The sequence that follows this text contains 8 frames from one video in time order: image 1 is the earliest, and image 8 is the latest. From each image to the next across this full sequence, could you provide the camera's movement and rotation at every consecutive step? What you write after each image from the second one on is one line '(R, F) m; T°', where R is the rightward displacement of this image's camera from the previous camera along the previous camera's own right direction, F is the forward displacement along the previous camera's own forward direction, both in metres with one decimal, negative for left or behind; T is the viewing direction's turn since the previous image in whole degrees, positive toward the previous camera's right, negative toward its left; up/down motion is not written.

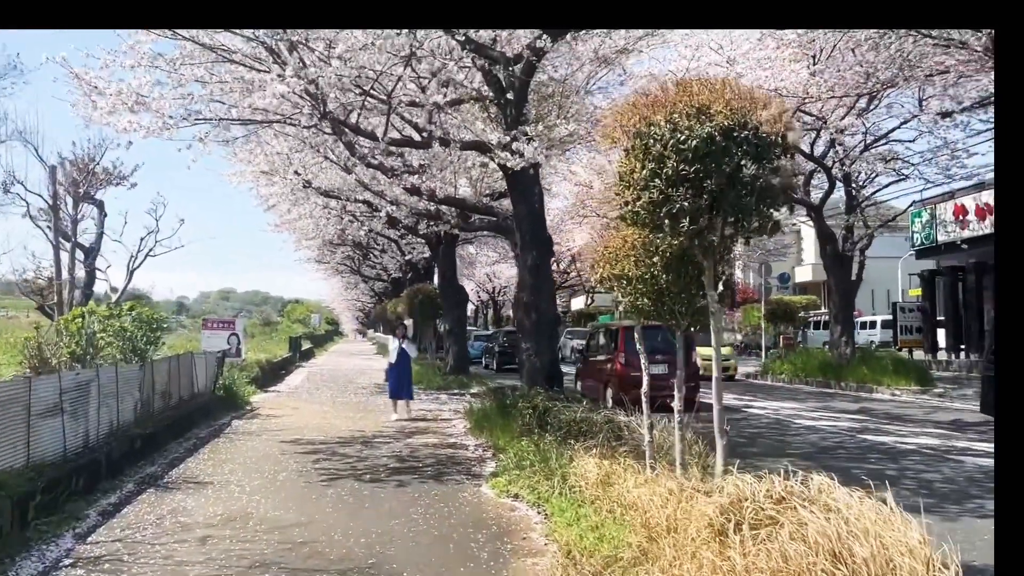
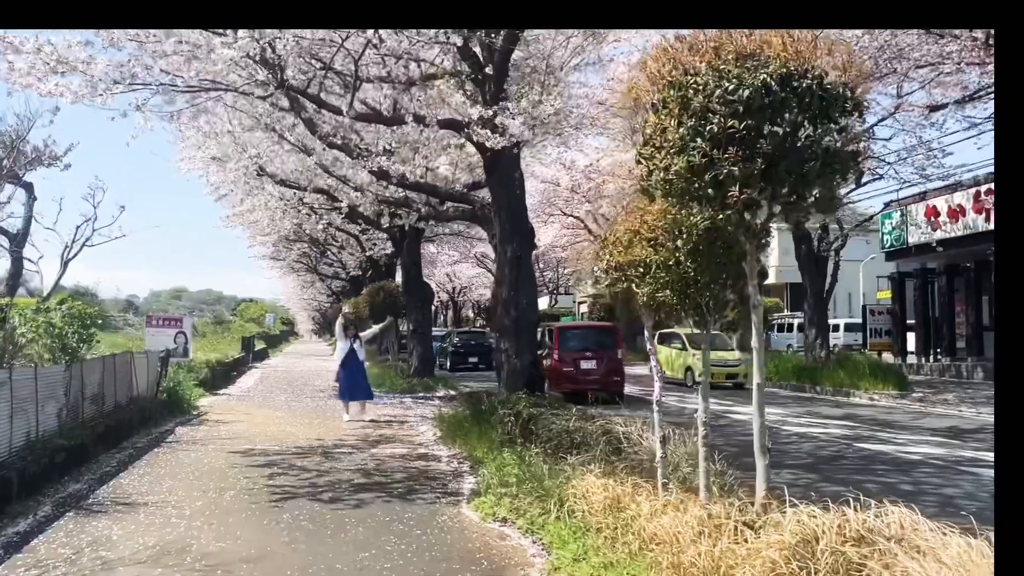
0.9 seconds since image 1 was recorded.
(-0.3, +1.2) m; +3°
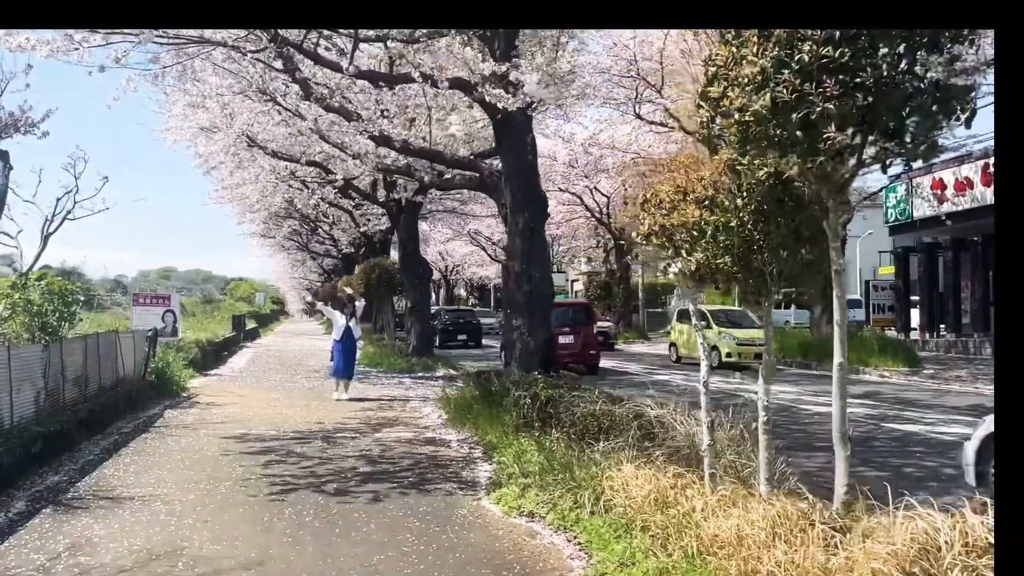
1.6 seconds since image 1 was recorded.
(-0.3, +0.8) m; +1°
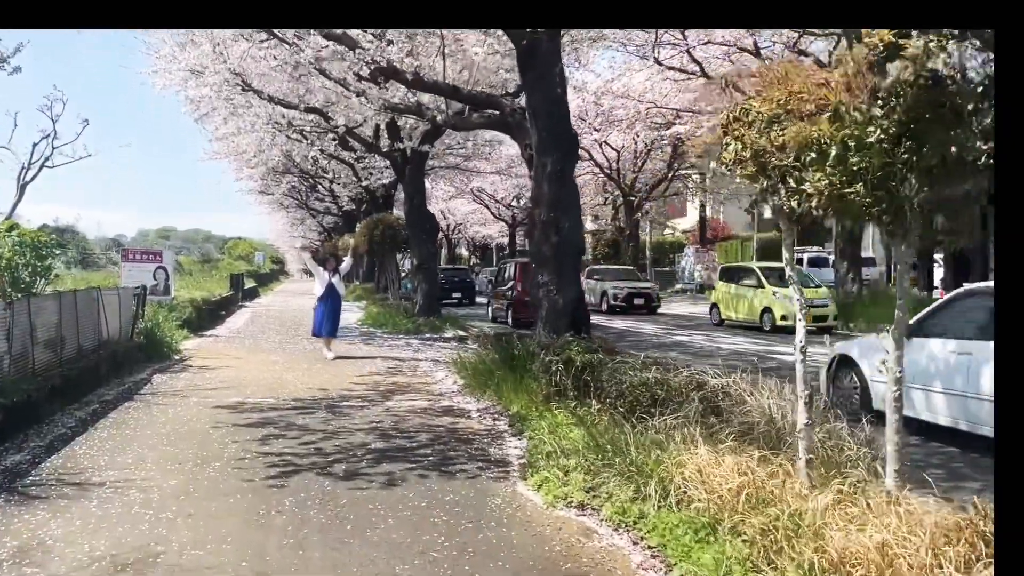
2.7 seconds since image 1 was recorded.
(-0.3, +1.2) m; 0°
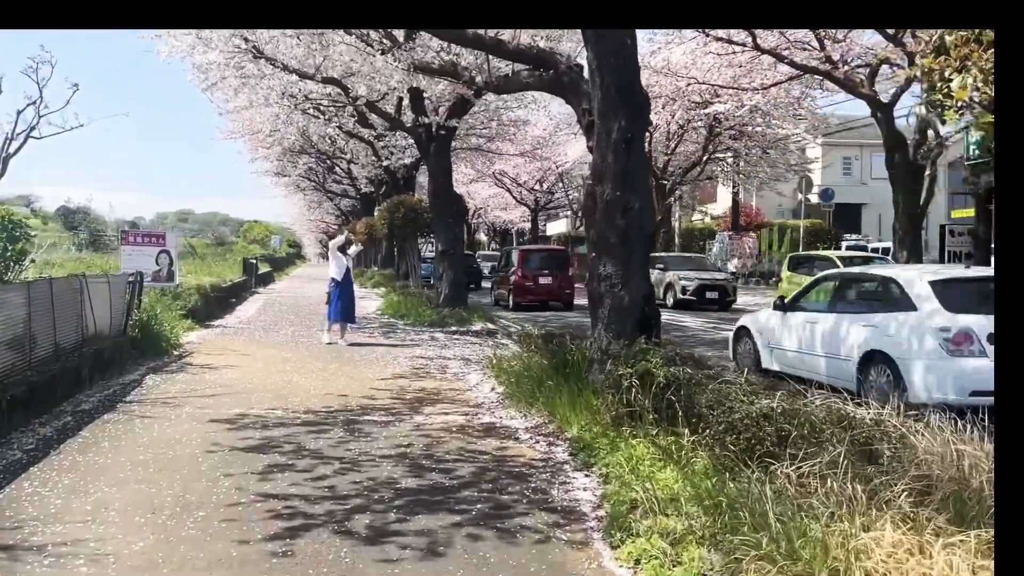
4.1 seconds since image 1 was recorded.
(-0.4, +1.6) m; -1°
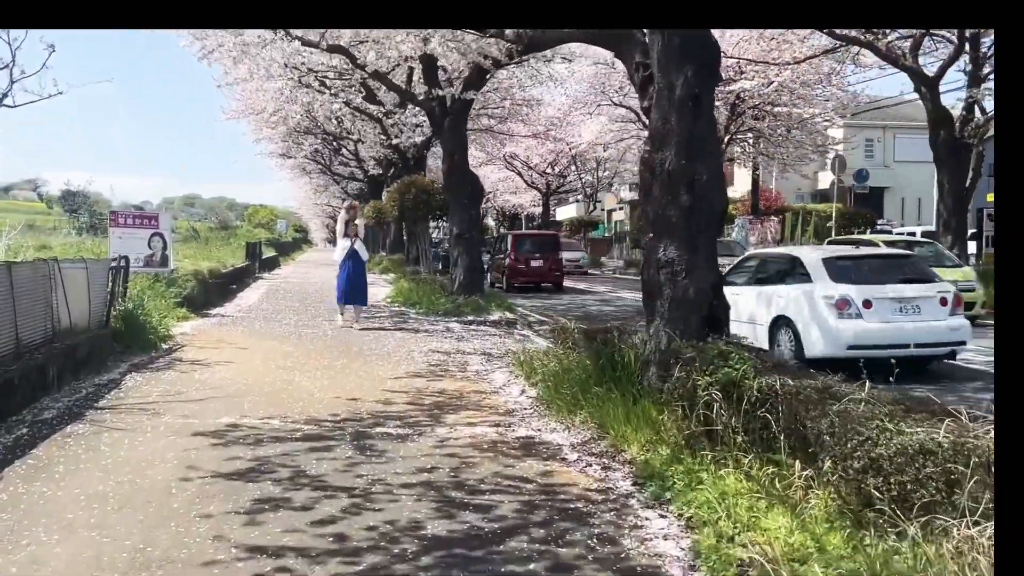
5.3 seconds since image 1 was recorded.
(-0.3, +1.3) m; 0°
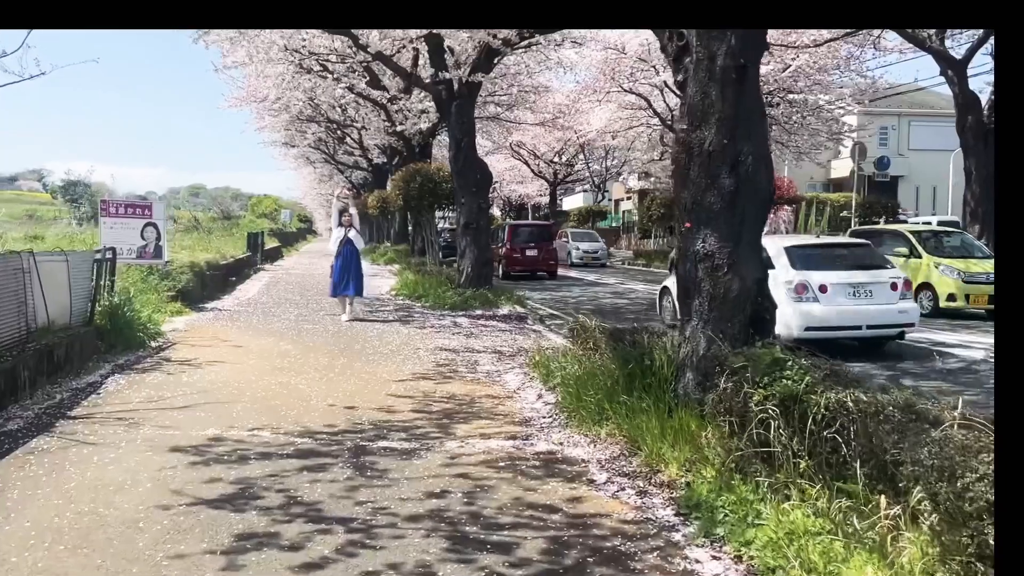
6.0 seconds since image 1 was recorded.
(-0.1, +0.8) m; 0°
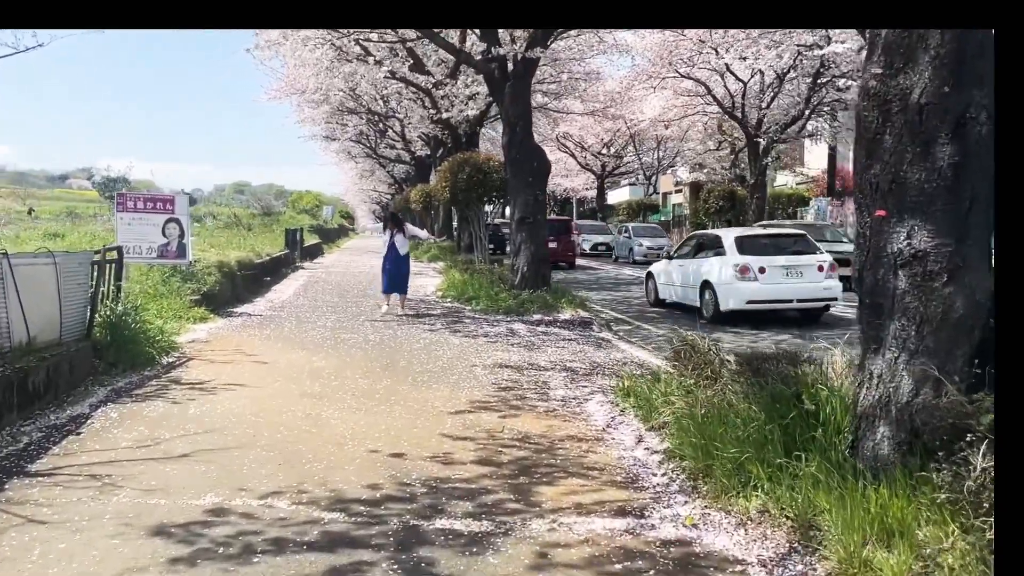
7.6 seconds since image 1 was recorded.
(-0.4, +1.8) m; -3°
